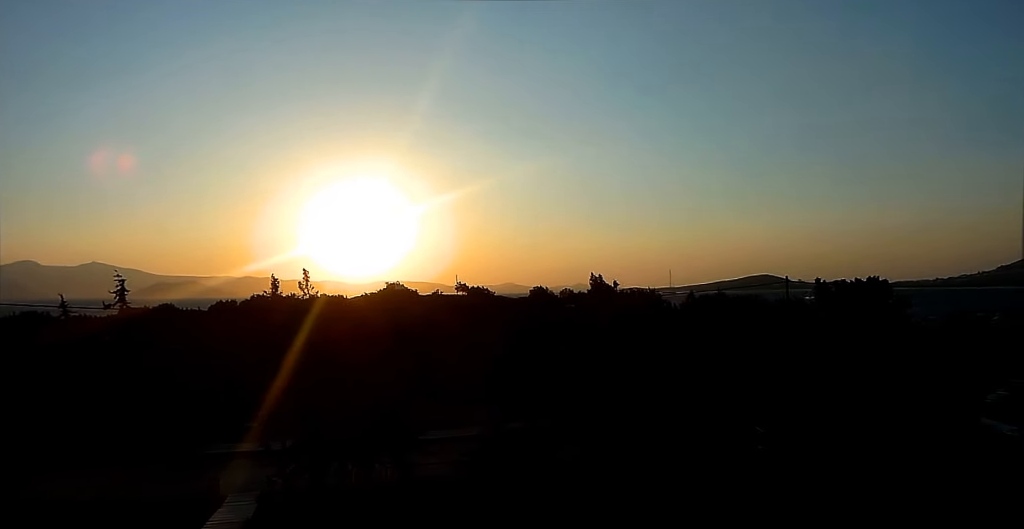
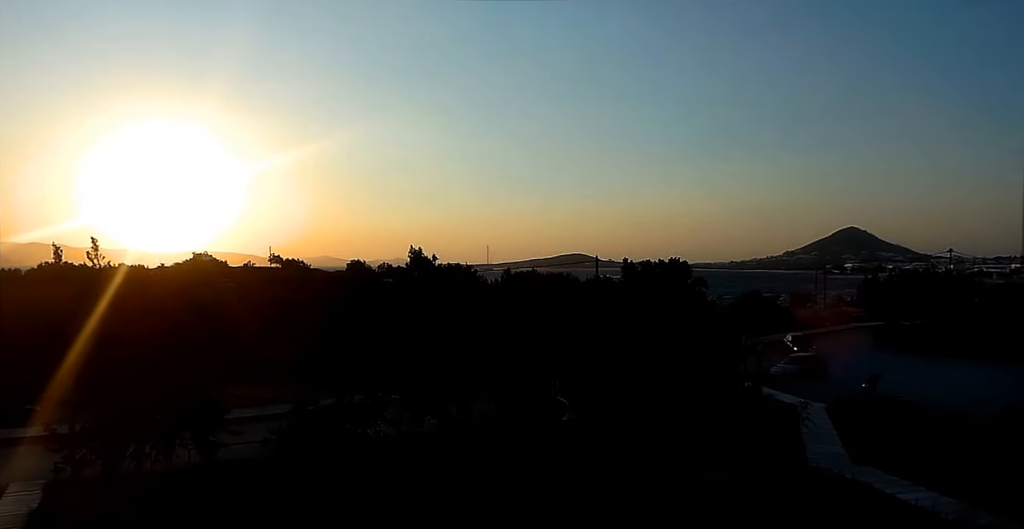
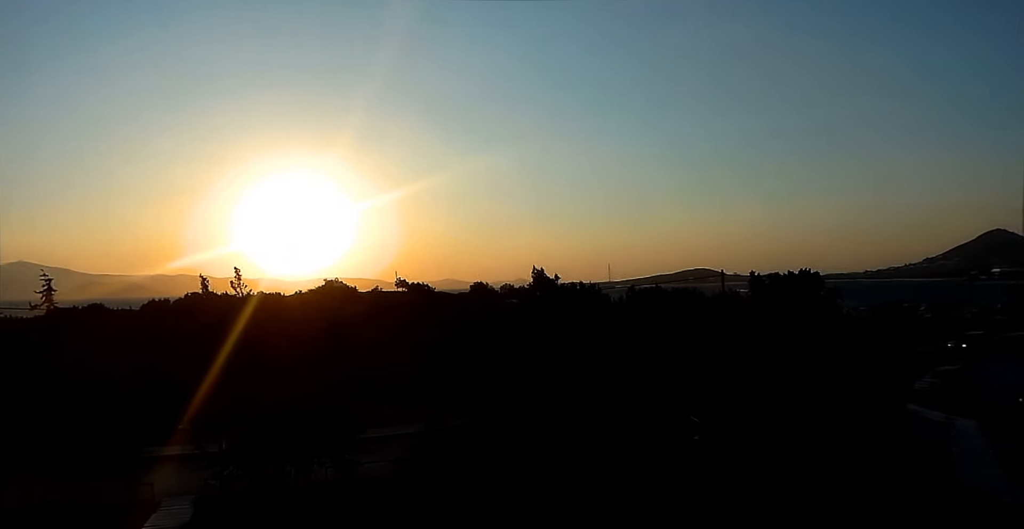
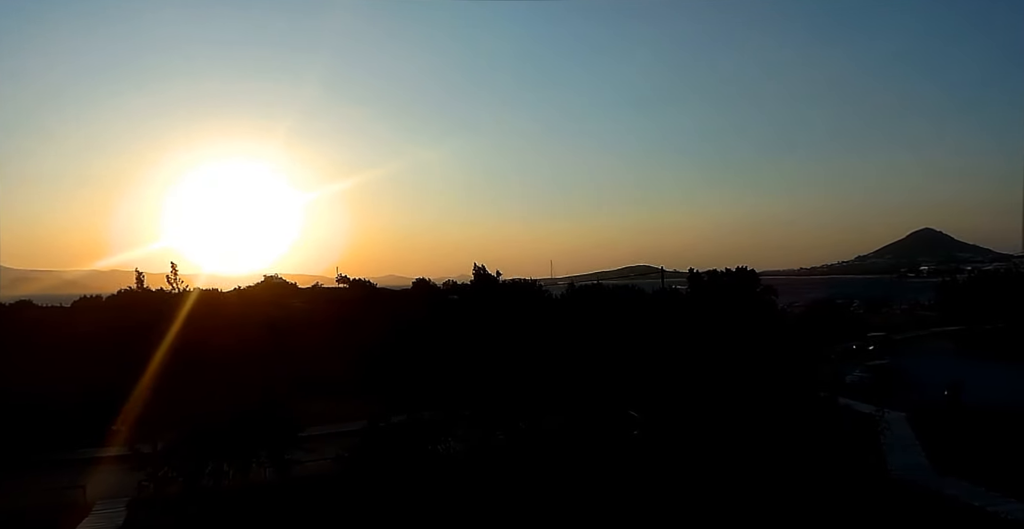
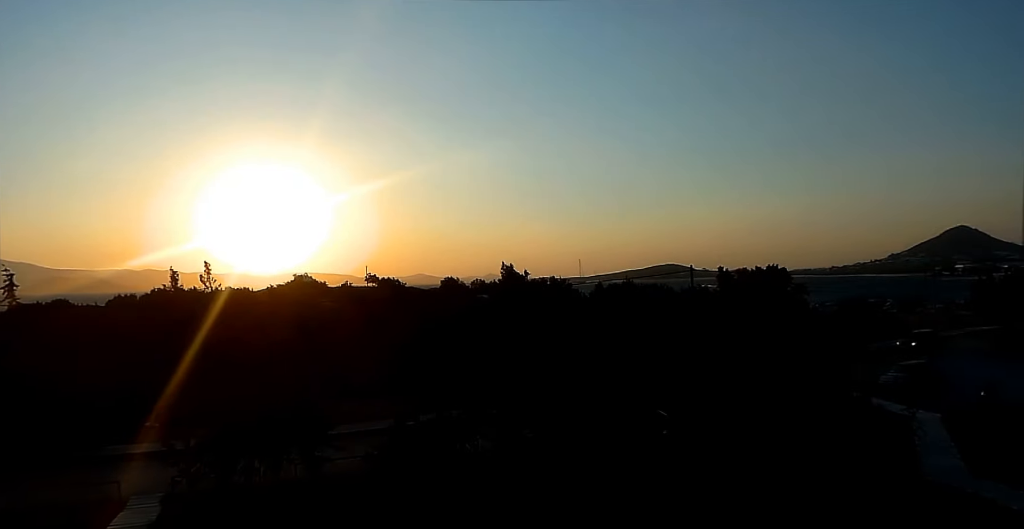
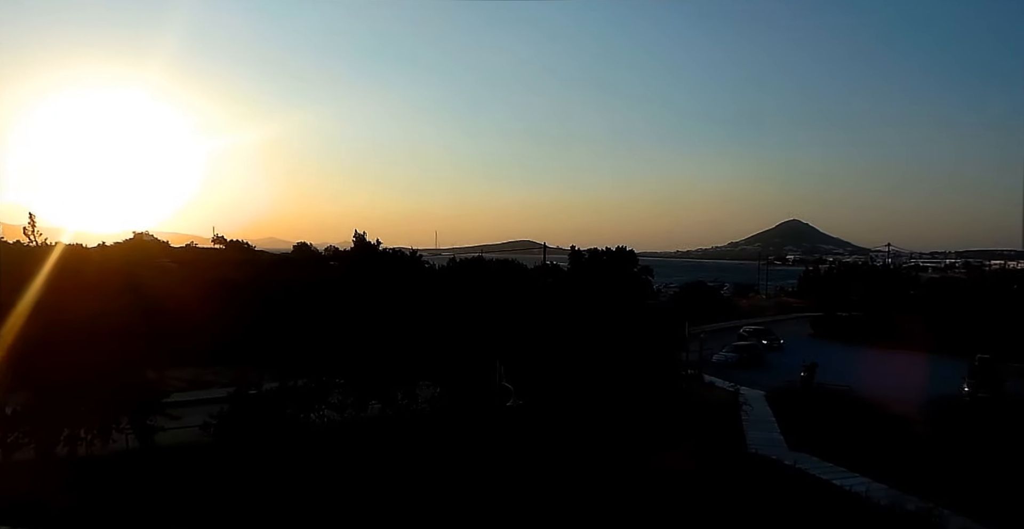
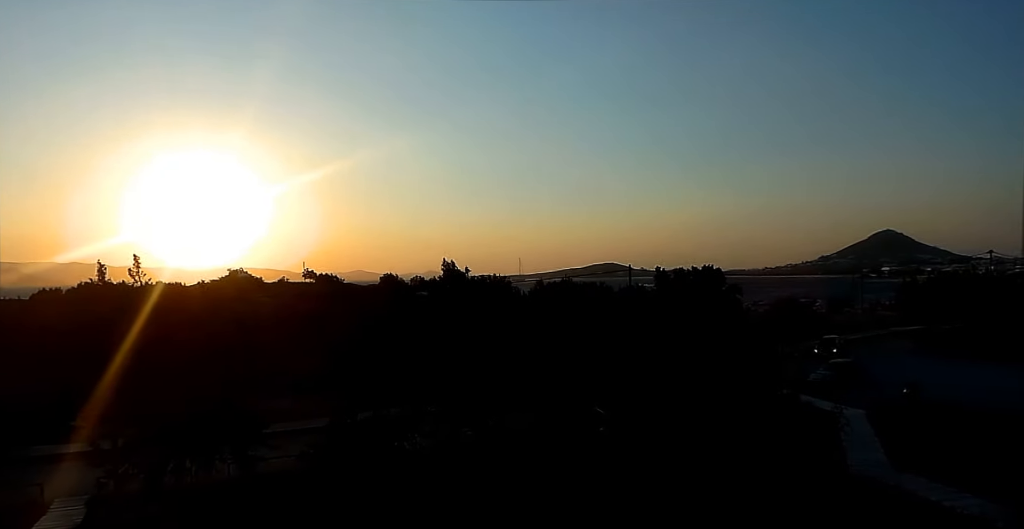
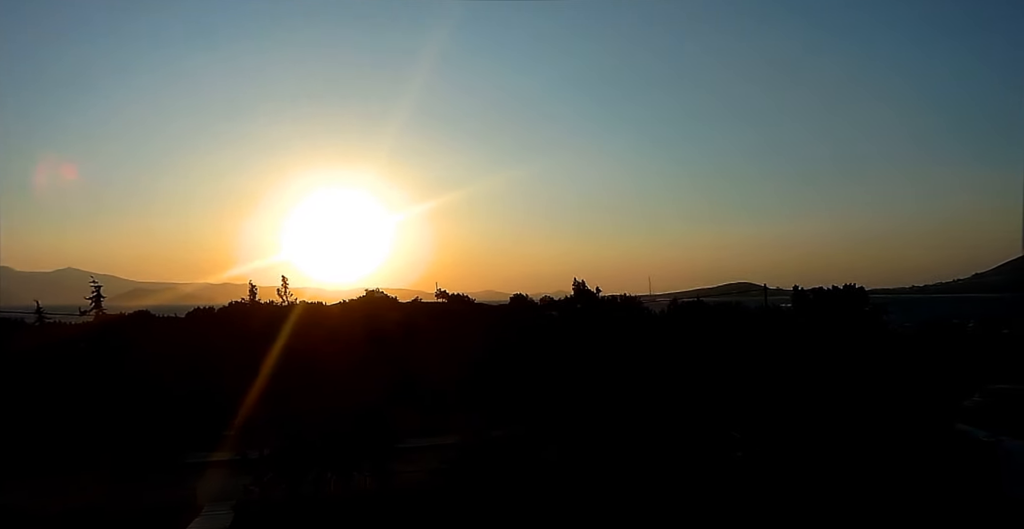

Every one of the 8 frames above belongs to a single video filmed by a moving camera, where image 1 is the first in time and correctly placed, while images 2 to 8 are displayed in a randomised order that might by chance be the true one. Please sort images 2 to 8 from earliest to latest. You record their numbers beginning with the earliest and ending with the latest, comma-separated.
8, 3, 5, 4, 7, 2, 6
